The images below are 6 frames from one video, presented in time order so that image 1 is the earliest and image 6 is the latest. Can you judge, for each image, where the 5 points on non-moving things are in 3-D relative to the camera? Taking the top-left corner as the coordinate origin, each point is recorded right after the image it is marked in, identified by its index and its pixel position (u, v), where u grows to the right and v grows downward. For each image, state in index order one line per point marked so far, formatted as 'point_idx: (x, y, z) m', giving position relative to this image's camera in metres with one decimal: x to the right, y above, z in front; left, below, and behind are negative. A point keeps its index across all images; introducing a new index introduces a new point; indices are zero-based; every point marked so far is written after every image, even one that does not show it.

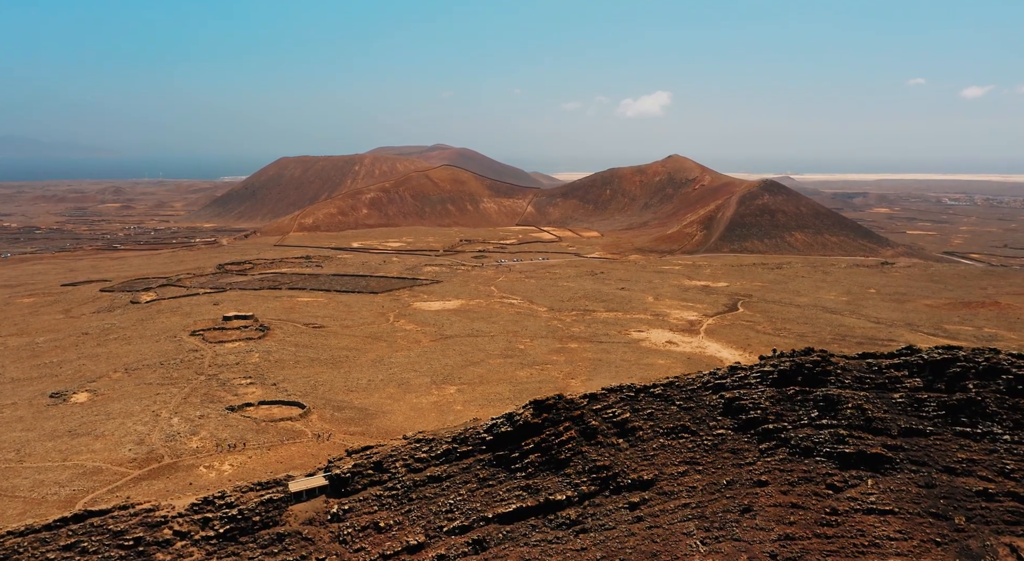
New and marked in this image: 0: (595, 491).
0: (+2.0, -5.3, +14.9) m
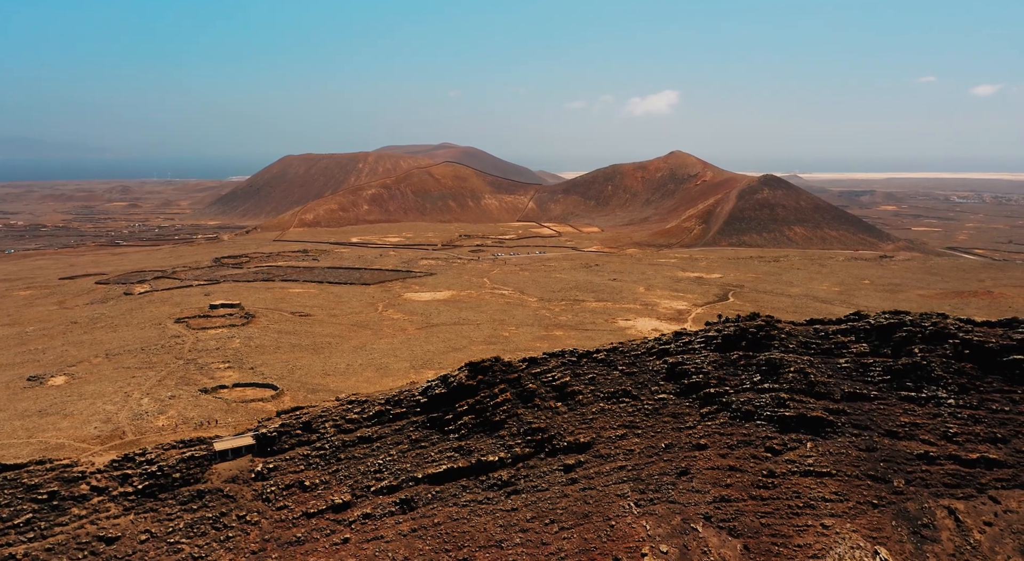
0: (+0.4, -4.3, +14.7) m
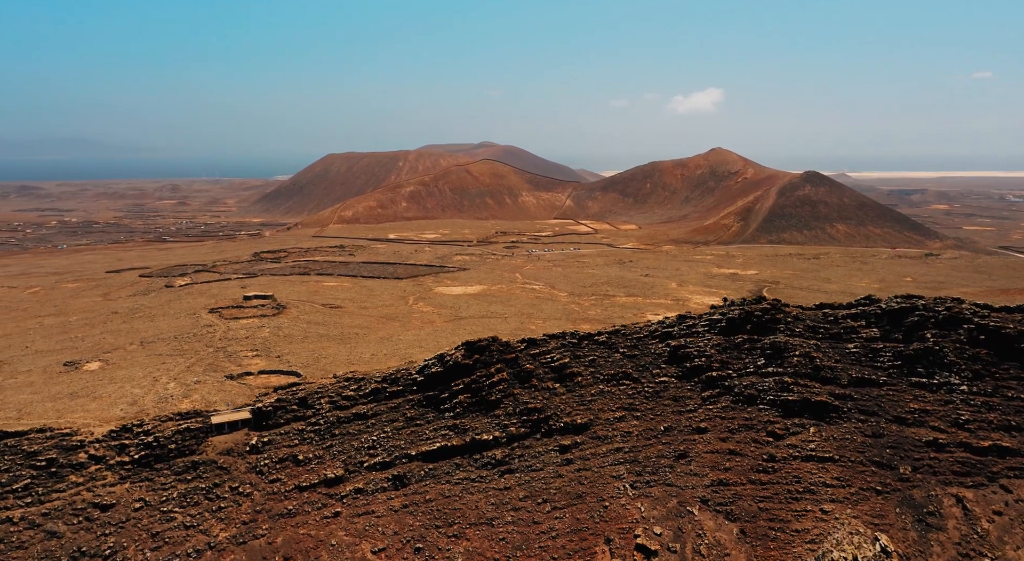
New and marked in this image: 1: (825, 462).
0: (+0.3, -3.8, +14.6) m
1: (+7.0, -4.1, +13.3) m
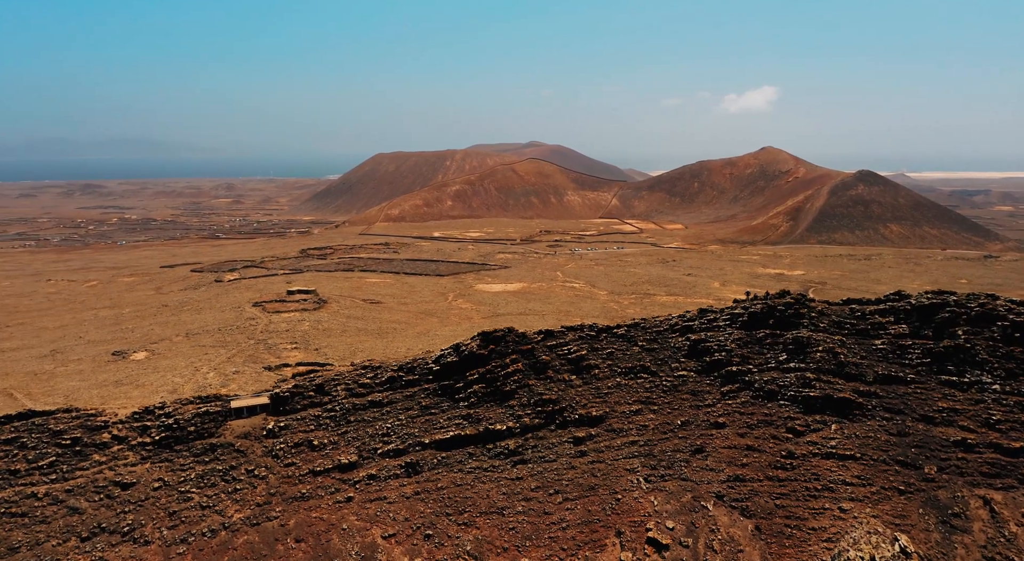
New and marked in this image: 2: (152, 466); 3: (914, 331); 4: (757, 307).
0: (+0.7, -3.6, +14.6) m
1: (+7.3, -3.9, +12.9) m
2: (-8.2, -4.2, +13.5) m
3: (+10.6, -1.3, +15.6) m
4: (+7.1, -0.8, +17.2) m
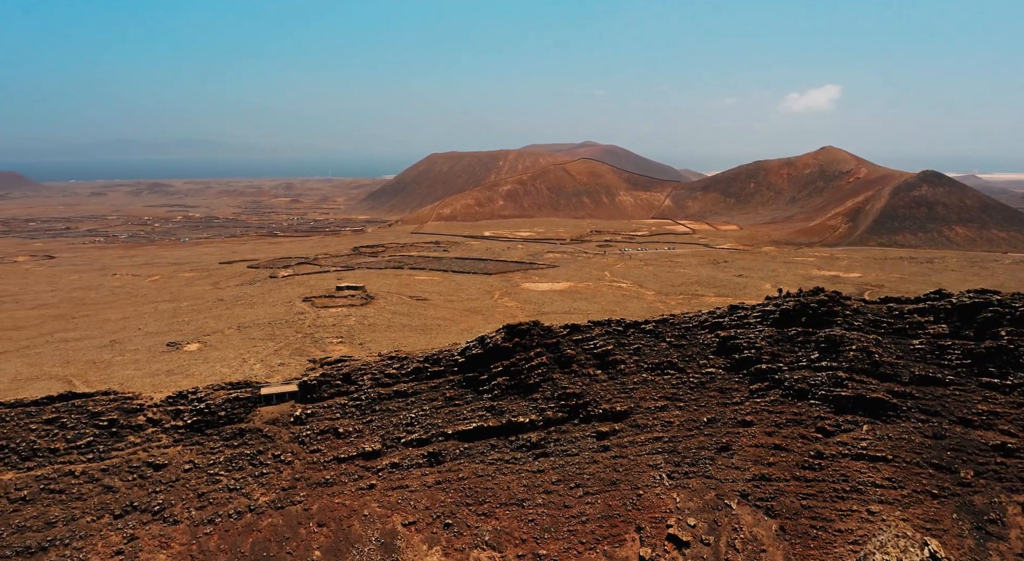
0: (+1.2, -3.4, +14.7) m
1: (+7.7, -3.8, +12.5) m
2: (-7.7, -4.0, +14.2) m
3: (+11.3, -1.3, +15.0) m
4: (+7.9, -0.7, +16.8) m
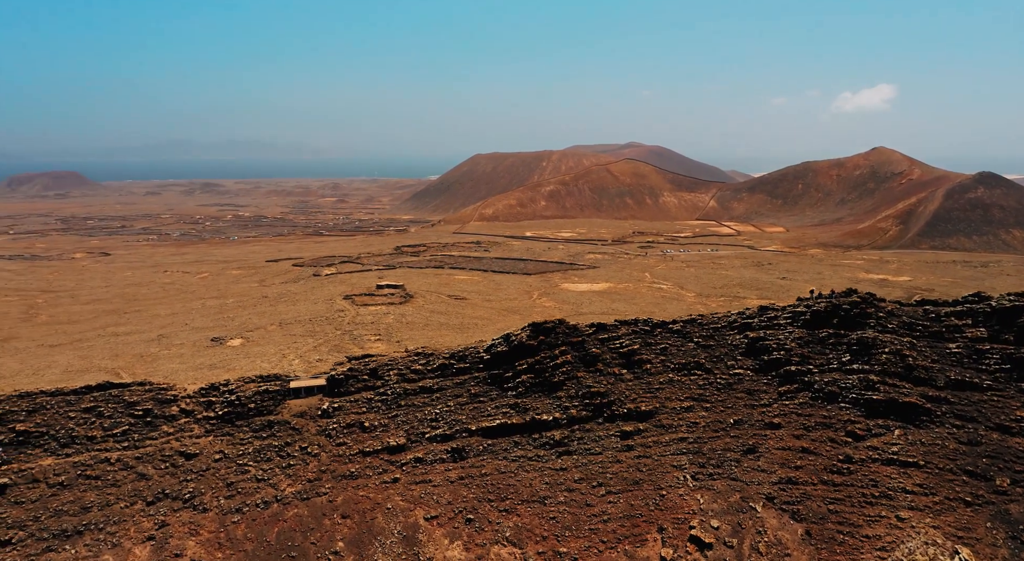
0: (+1.8, -3.4, +14.7) m
1: (+8.1, -3.8, +12.1) m
2: (-7.2, -4.0, +14.7) m
3: (+11.8, -1.3, +14.4) m
4: (+8.6, -0.7, +16.4) m
